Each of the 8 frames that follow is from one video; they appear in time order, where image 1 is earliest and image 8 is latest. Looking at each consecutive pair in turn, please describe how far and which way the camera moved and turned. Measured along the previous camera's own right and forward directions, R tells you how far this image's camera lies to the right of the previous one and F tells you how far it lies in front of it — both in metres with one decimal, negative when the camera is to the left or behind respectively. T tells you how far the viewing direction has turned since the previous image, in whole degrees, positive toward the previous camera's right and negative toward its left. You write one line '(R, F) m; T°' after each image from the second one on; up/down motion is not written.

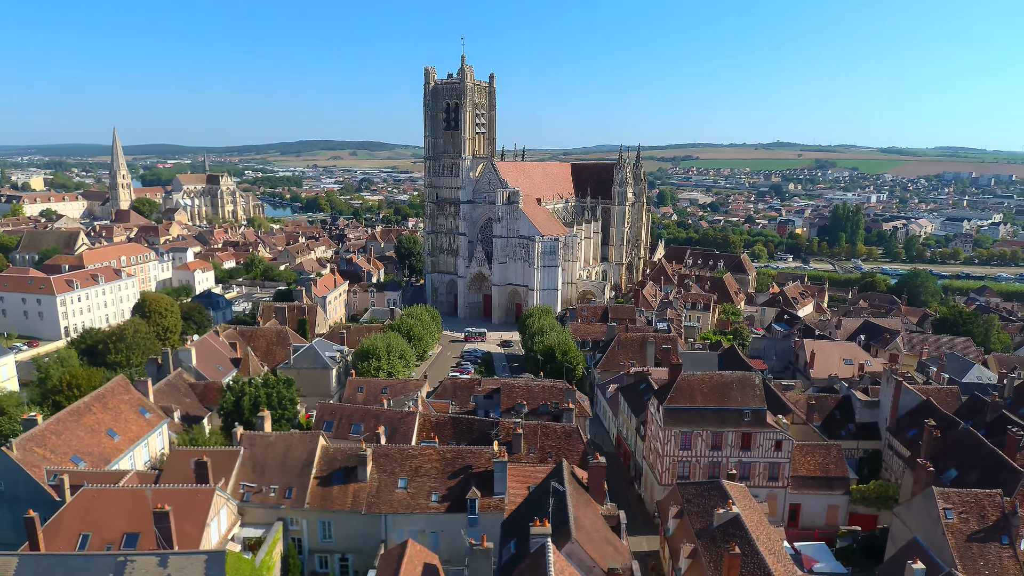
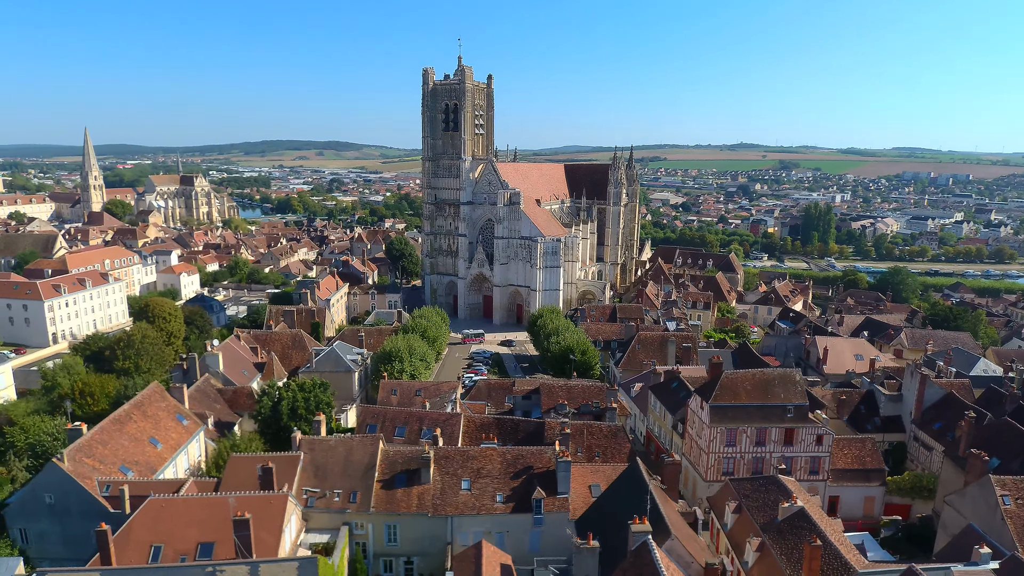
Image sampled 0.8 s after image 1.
(-3.2, -0.1) m; +3°
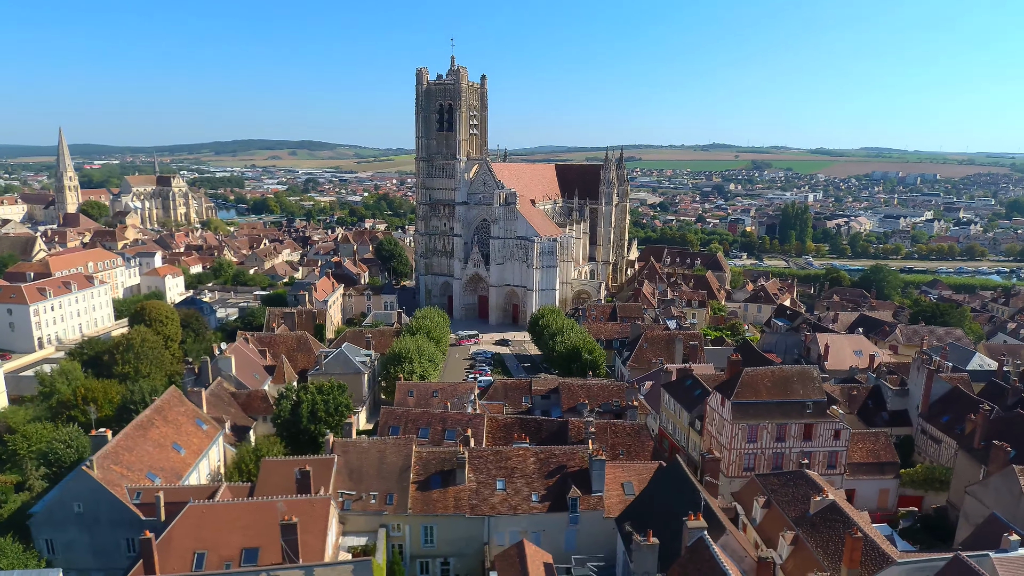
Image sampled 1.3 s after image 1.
(-2.0, -0.1) m; +2°
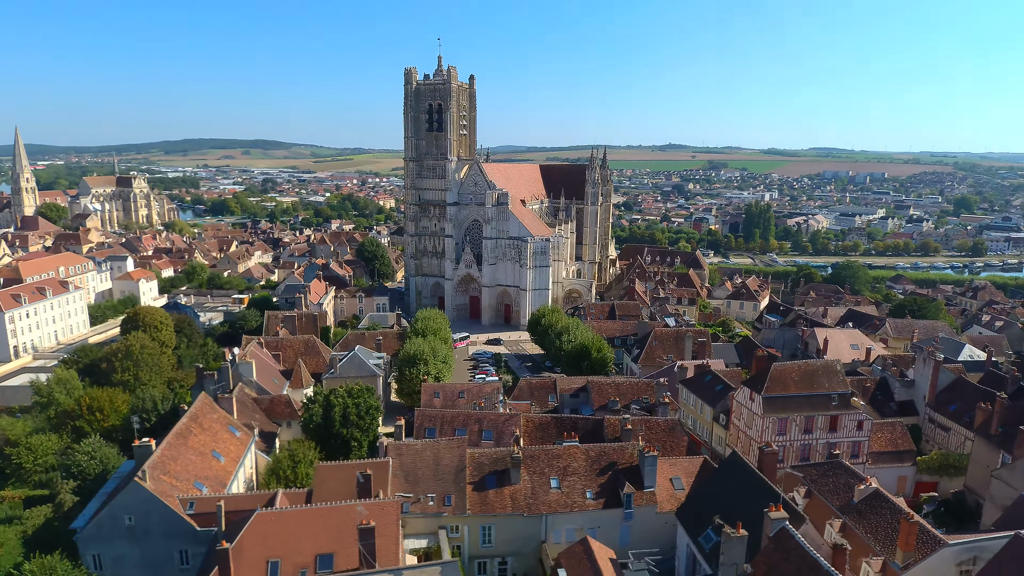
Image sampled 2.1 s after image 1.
(-3.2, -0.1) m; +4°
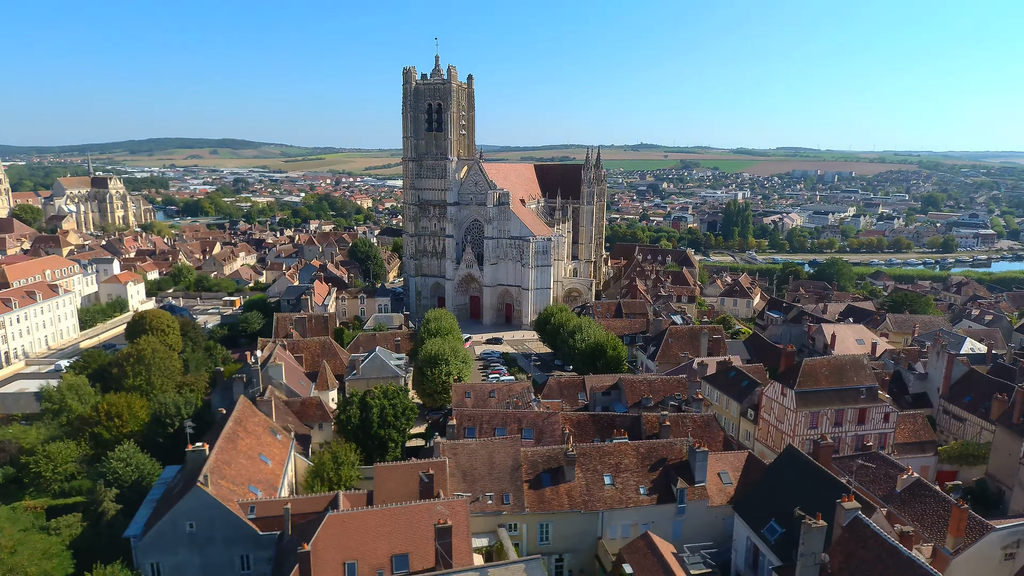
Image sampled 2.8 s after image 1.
(-2.8, -0.1) m; +2°
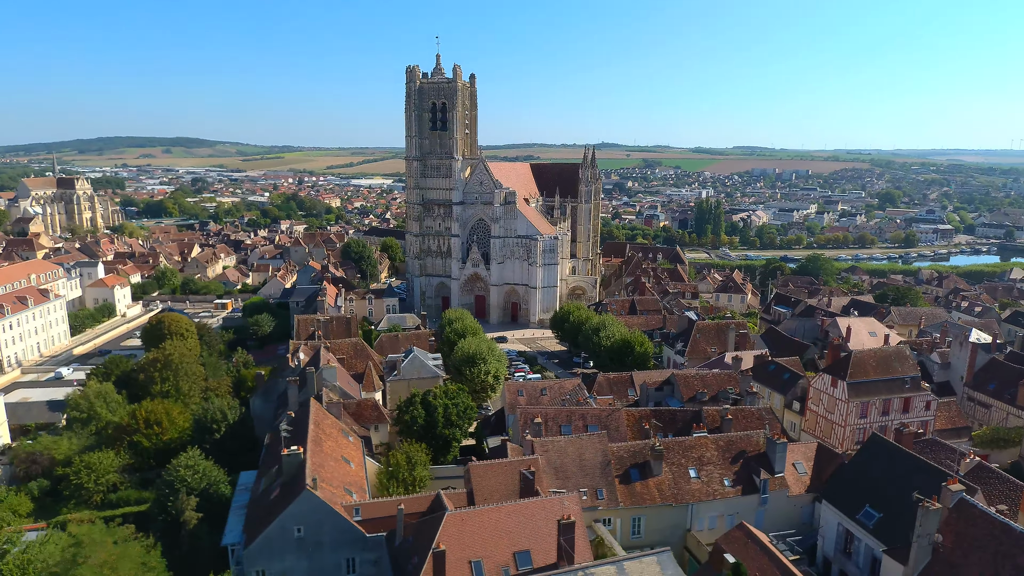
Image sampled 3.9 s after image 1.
(-4.4, -0.1) m; +3°
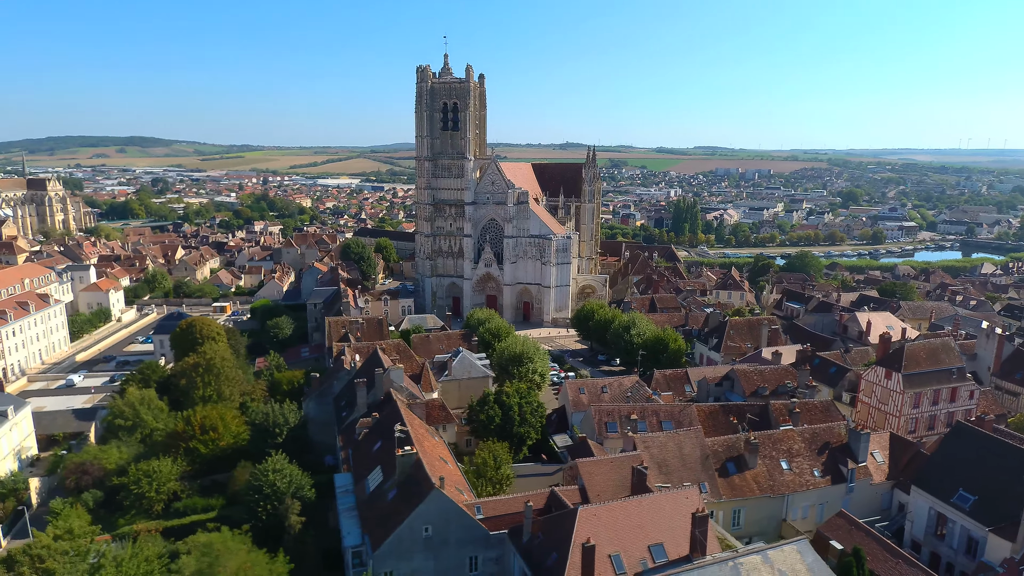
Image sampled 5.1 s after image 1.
(-4.8, -0.1) m; +3°
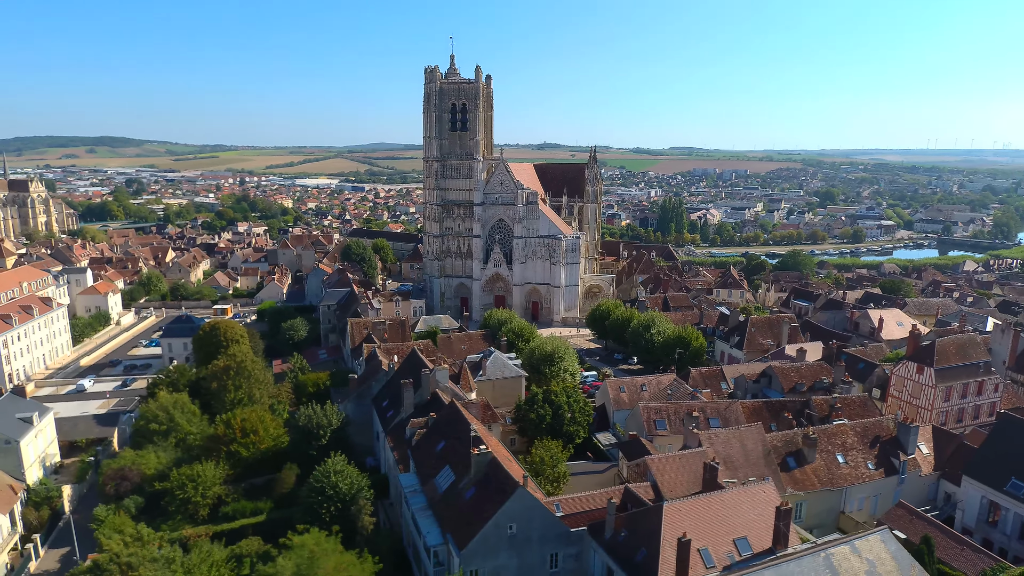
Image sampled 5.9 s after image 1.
(-3.2, -0.2) m; +2°
